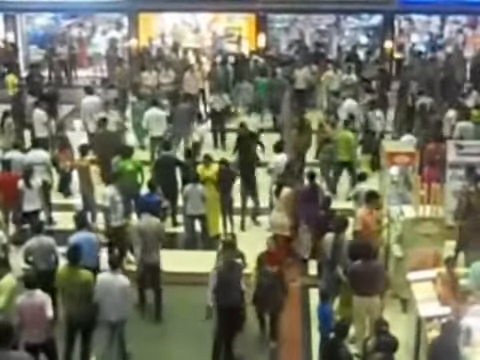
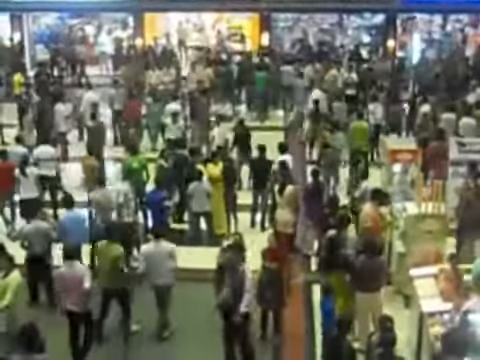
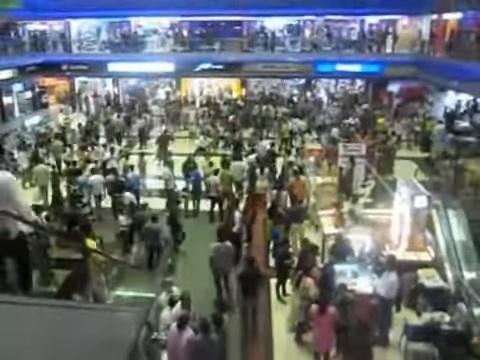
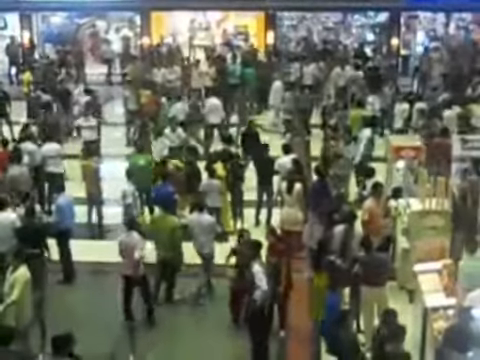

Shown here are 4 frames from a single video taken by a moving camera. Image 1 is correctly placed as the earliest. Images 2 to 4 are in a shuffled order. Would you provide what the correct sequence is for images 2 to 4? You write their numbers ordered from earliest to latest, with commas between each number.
2, 4, 3
